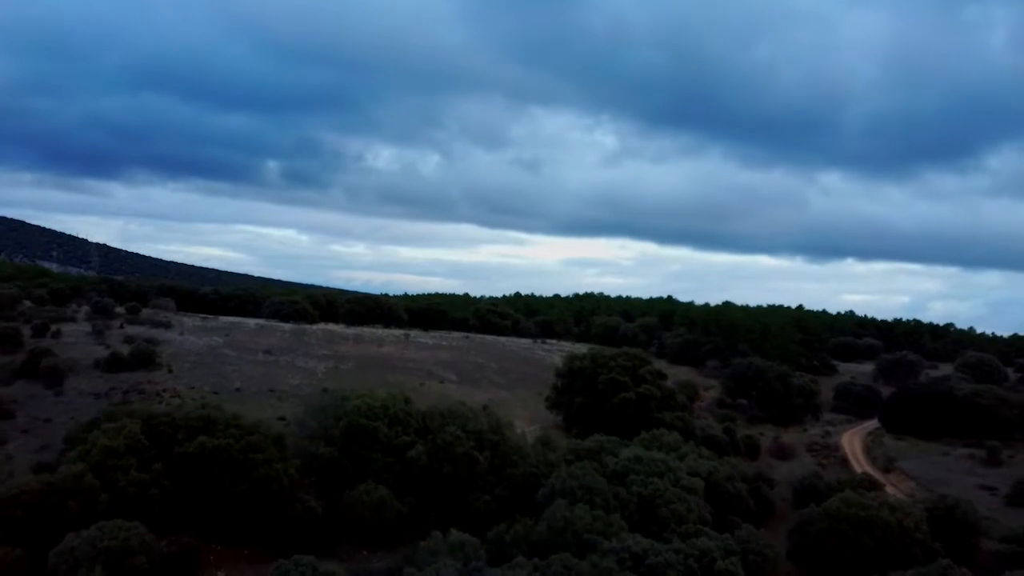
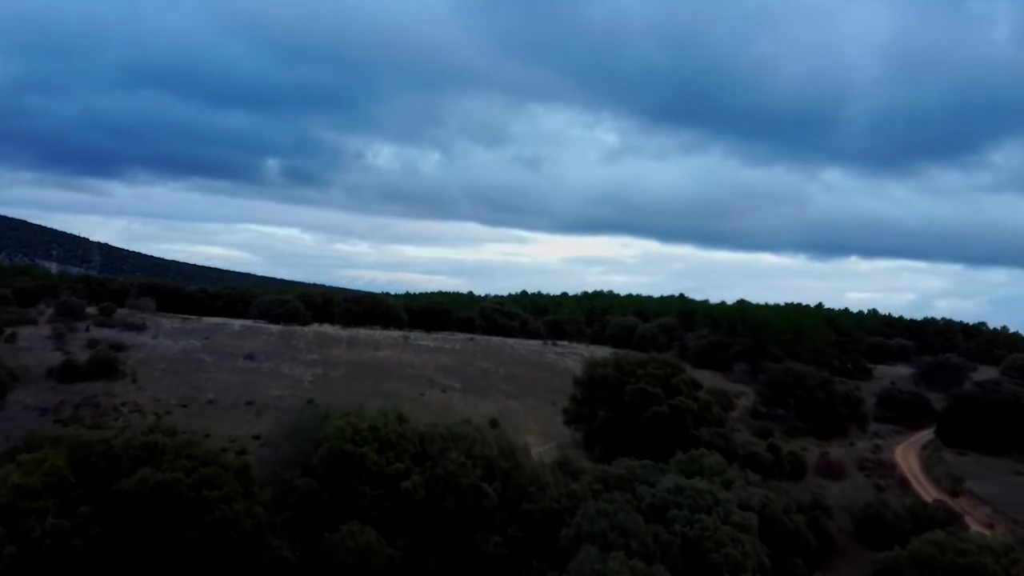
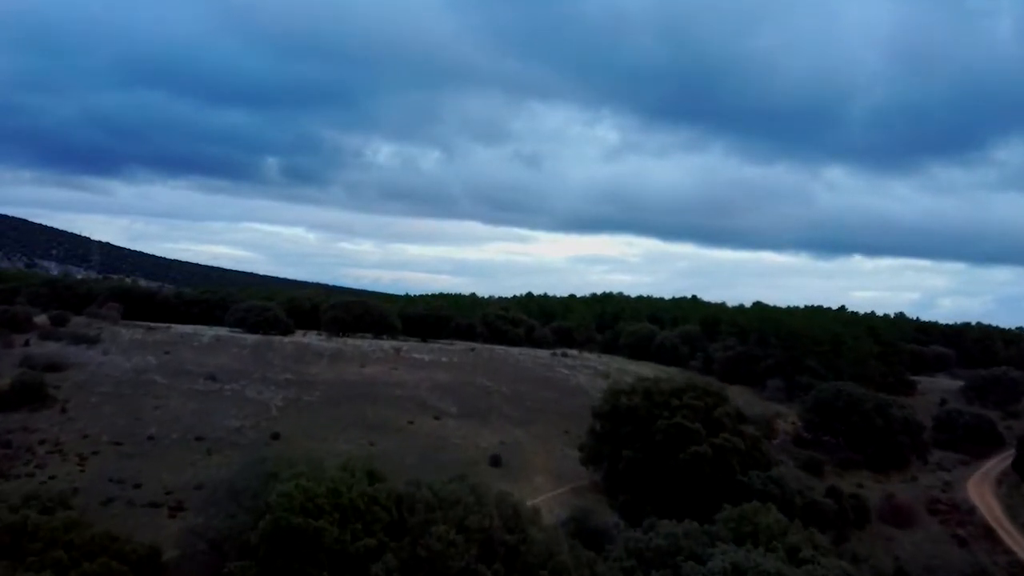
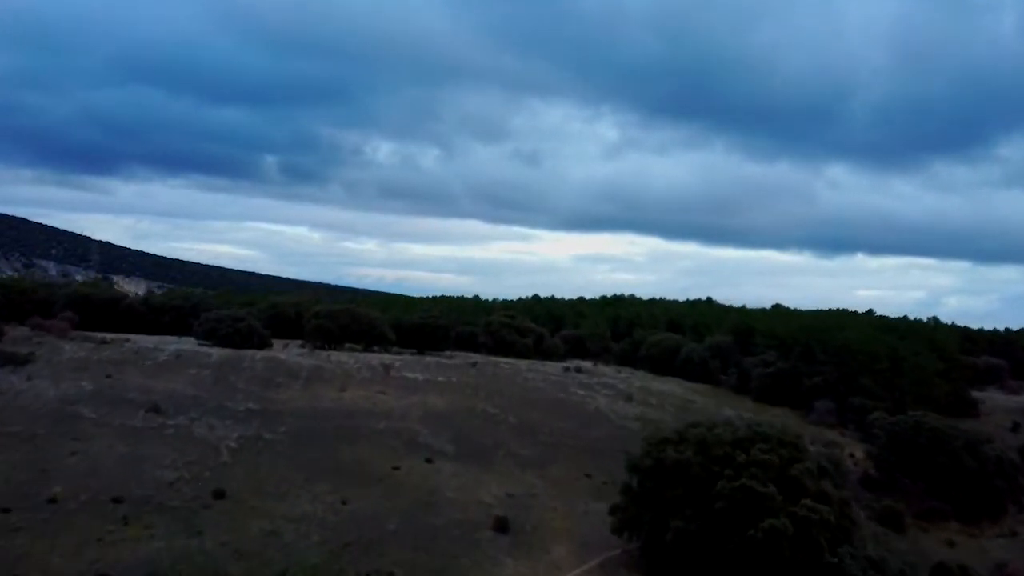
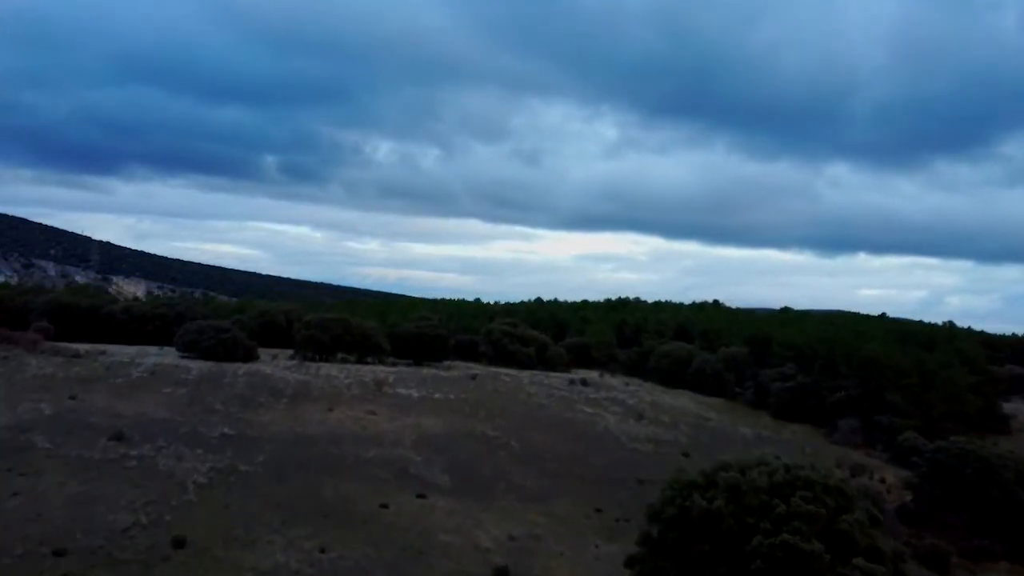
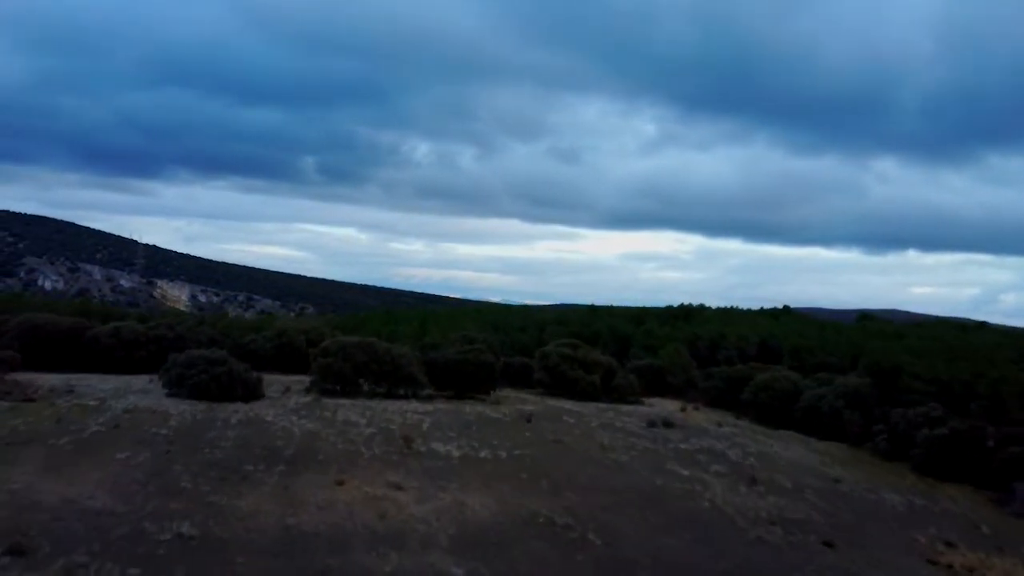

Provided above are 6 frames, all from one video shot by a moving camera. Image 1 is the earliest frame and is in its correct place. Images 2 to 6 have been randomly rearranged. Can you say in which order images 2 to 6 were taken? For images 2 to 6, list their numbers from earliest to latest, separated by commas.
2, 3, 4, 5, 6
